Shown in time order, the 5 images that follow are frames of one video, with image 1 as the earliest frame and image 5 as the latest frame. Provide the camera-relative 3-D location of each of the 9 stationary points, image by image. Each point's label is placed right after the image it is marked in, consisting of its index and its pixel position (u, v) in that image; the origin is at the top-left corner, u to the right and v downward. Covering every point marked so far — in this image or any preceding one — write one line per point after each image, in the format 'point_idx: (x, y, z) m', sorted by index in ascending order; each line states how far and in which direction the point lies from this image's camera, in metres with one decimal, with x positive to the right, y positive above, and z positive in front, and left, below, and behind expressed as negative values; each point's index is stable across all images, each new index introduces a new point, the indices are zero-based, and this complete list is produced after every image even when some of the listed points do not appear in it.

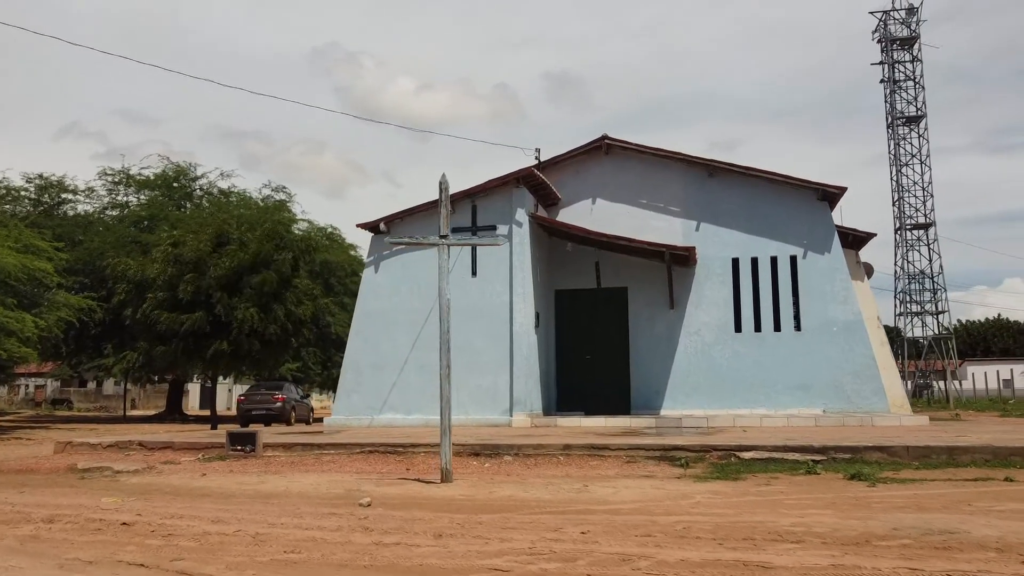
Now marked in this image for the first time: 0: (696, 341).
0: (+4.3, -1.2, +18.9) m
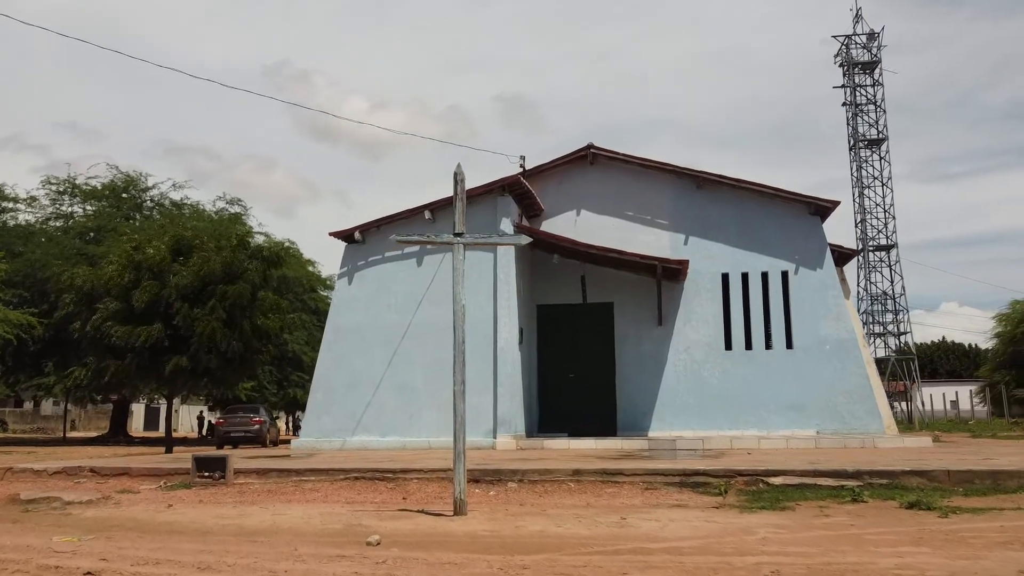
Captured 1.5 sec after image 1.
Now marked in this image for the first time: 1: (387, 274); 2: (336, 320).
0: (+3.8, -1.6, +18.1) m
1: (-2.7, +0.3, +17.2) m
2: (-3.7, -0.7, +17.3) m
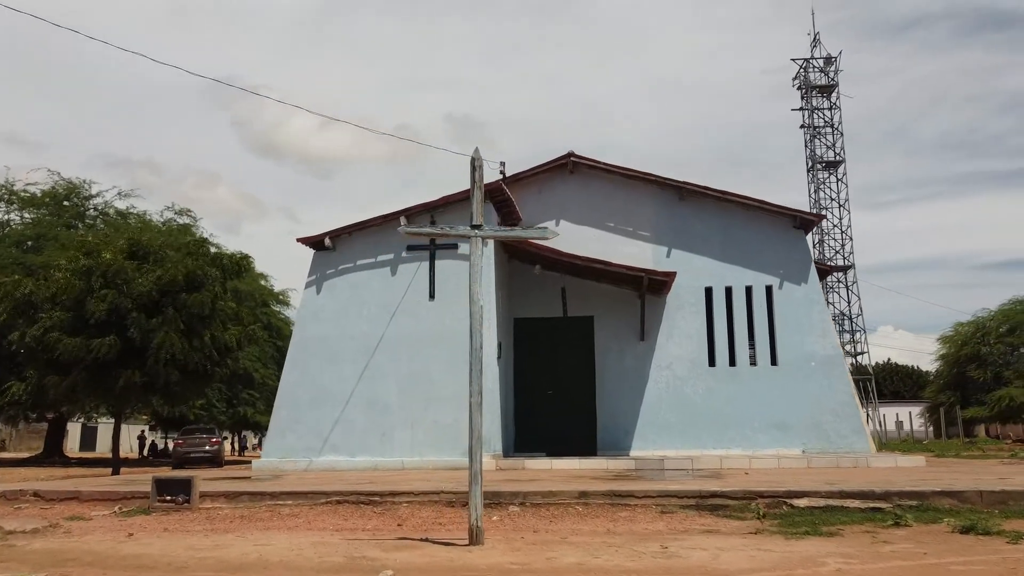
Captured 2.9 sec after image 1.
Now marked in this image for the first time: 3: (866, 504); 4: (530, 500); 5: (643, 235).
0: (+3.3, -1.9, +17.5) m
1: (-3.1, +0.1, +16.2) m
2: (-4.2, -0.9, +16.2) m
3: (+3.7, -2.3, +8.5) m
4: (+0.2, -2.4, +9.0) m
5: (+2.9, +1.2, +18.2) m
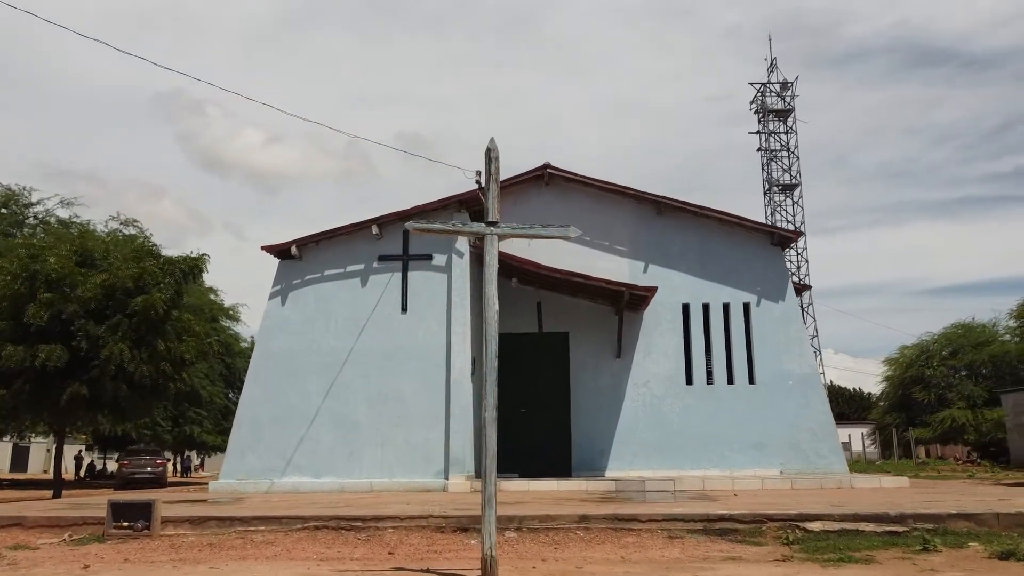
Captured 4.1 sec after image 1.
0: (+2.8, -2.2, +17.1) m
1: (-3.5, -0.1, +15.4) m
2: (-4.6, -1.1, +15.3) m
3: (+3.7, -2.4, +8.1) m
4: (+0.2, -2.4, +8.4) m
5: (+2.4, +0.9, +17.8) m
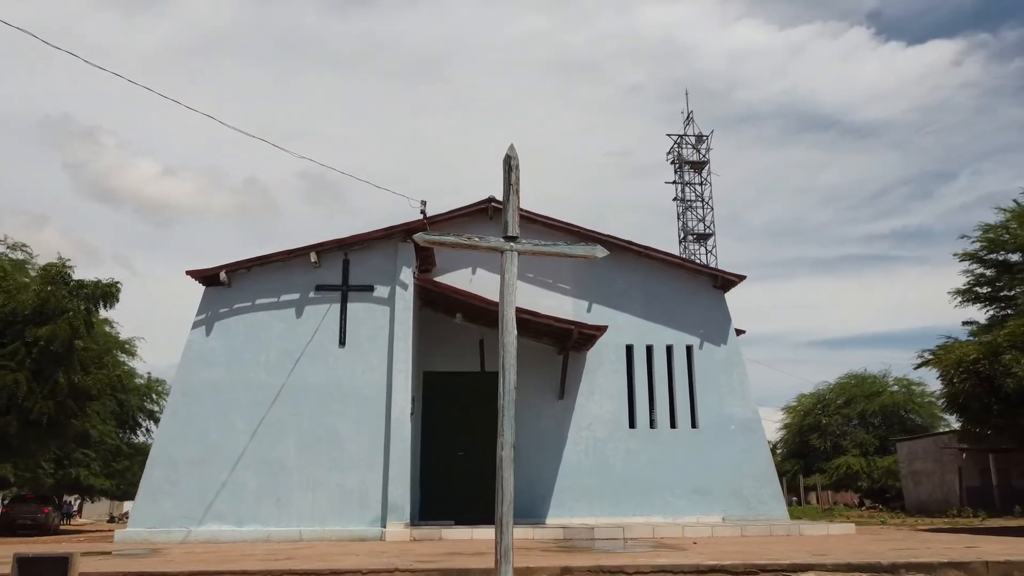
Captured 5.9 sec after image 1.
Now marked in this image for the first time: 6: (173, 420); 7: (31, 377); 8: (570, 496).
0: (+1.5, -3.0, +16.5) m
1: (-4.5, -0.7, +14.3) m
2: (-5.6, -1.6, +14.0) m
3: (+3.5, -2.8, +7.8) m
4: (-0.1, -2.7, +7.6) m
5: (+1.1, 0.0, +17.4) m
6: (-5.7, -2.2, +13.8) m
7: (-9.1, -1.7, +15.3) m
8: (+1.2, -4.2, +16.2) m
